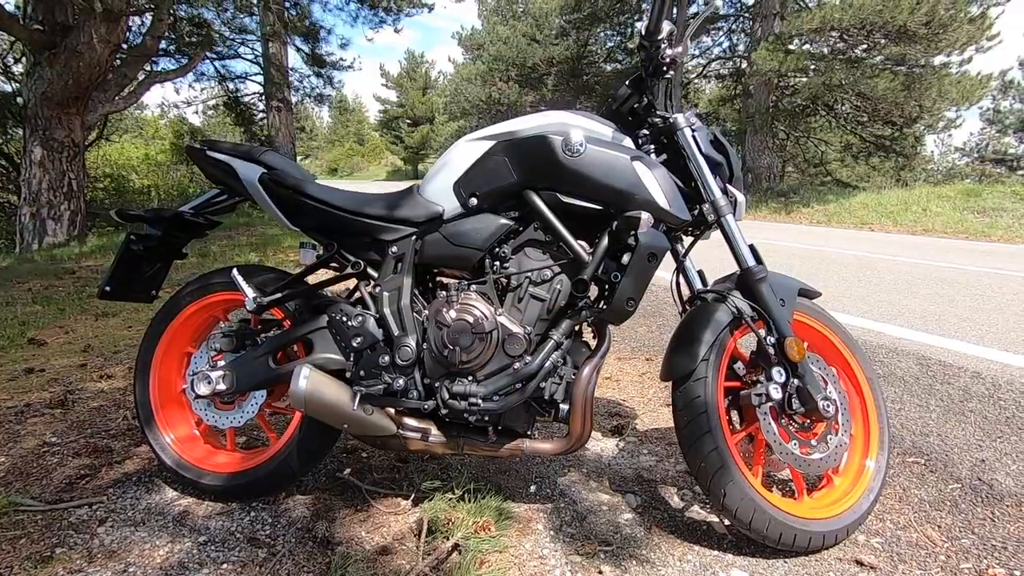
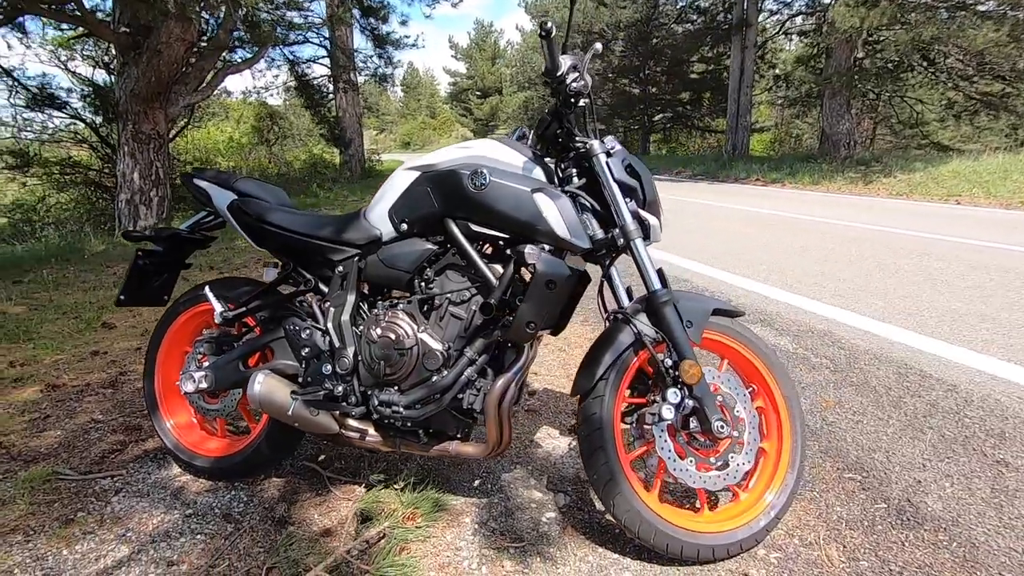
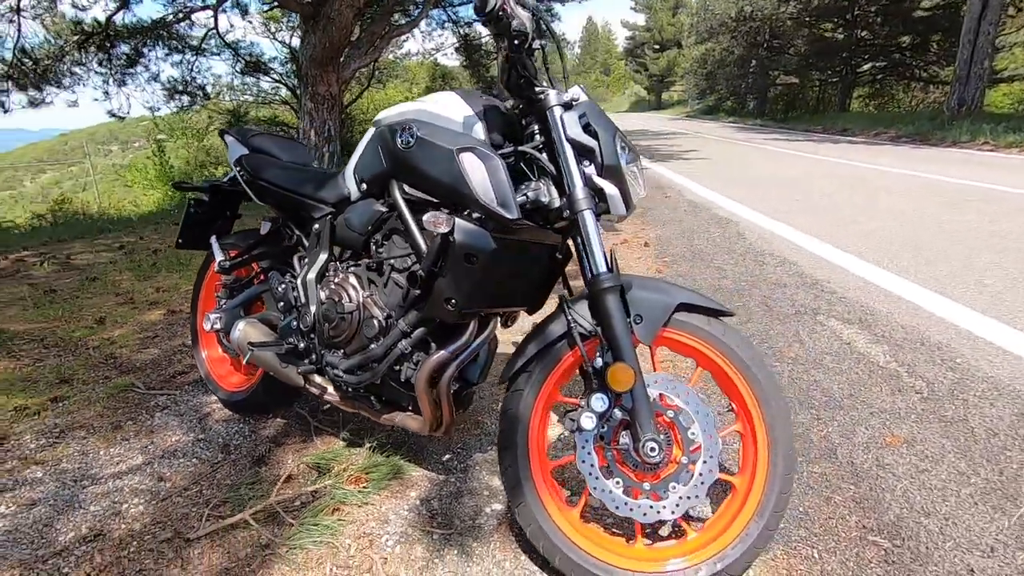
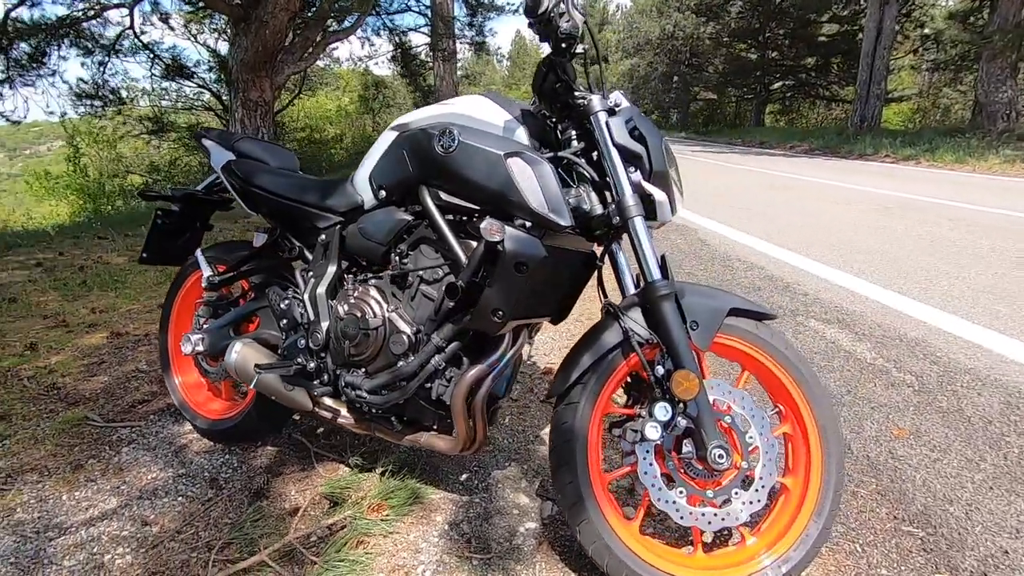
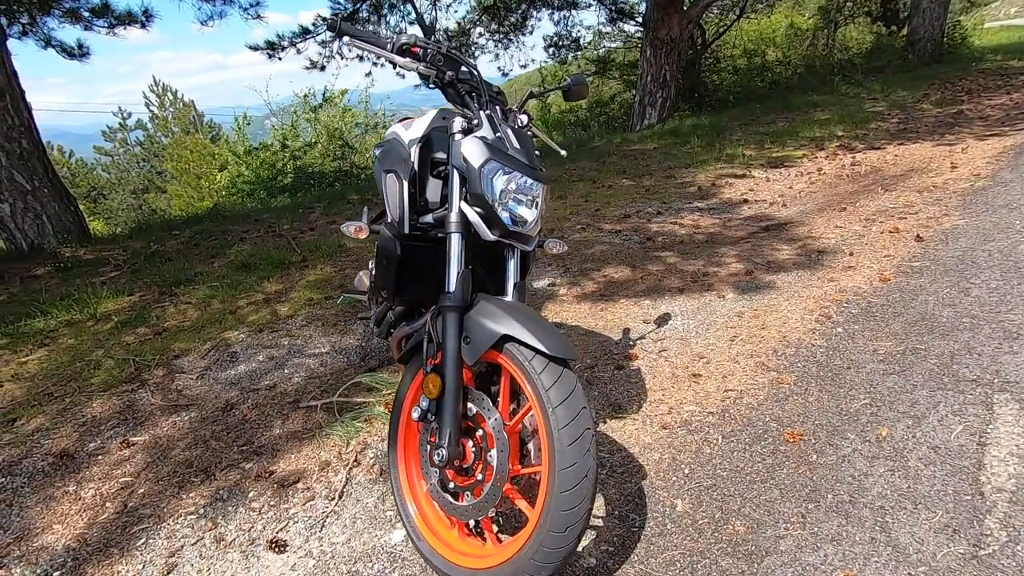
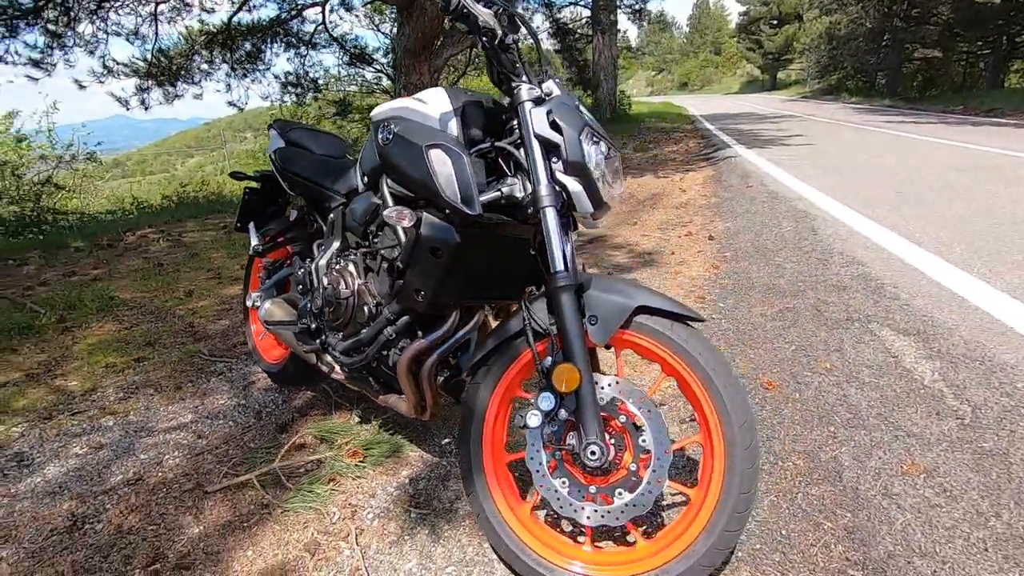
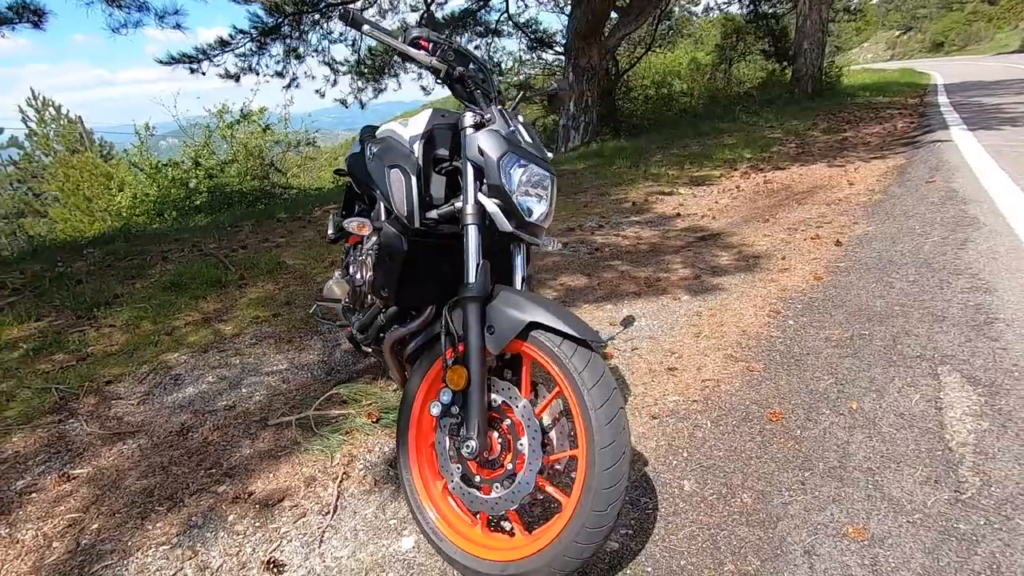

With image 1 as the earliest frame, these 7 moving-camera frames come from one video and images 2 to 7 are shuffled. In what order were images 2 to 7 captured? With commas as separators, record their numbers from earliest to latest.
2, 4, 3, 6, 7, 5
